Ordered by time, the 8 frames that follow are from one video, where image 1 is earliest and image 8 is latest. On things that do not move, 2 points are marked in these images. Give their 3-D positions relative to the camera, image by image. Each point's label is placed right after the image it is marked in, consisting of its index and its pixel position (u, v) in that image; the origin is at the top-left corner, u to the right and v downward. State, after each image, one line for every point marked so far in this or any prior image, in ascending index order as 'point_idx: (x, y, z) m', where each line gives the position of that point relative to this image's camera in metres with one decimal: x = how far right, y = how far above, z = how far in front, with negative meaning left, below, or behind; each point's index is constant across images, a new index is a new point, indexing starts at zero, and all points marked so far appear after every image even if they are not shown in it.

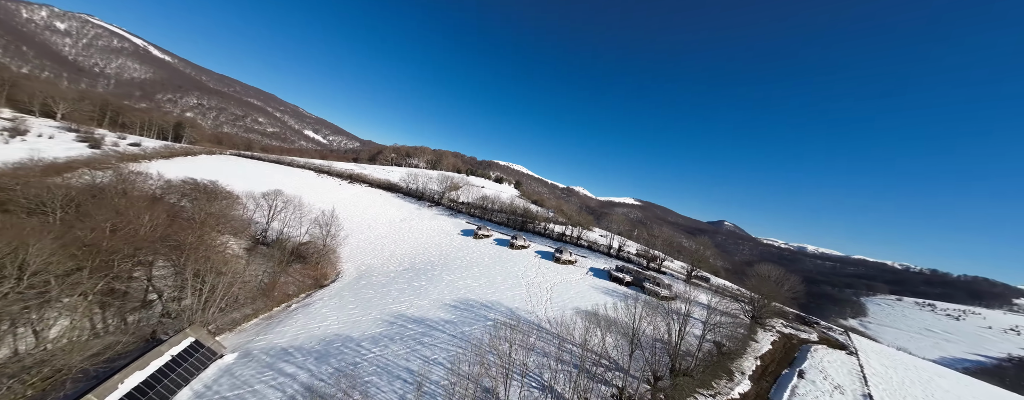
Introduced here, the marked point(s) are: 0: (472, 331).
0: (-2.6, -8.6, +17.4) m
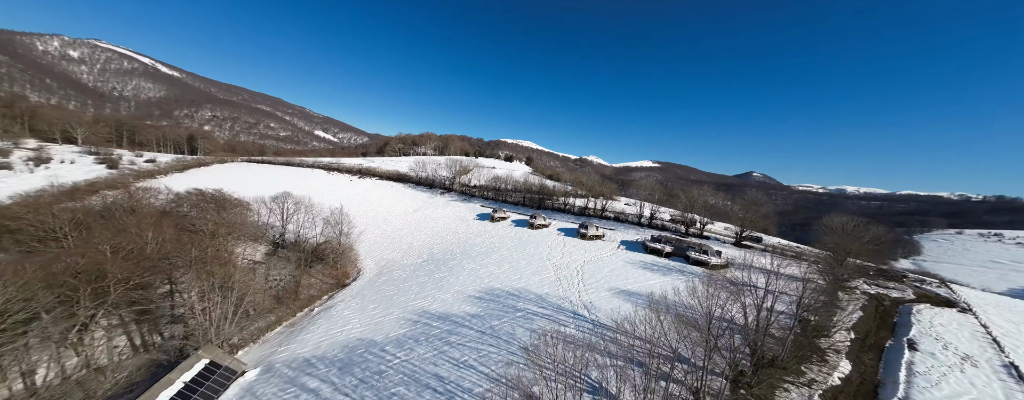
0: (-0.6, -7.5, +15.8) m
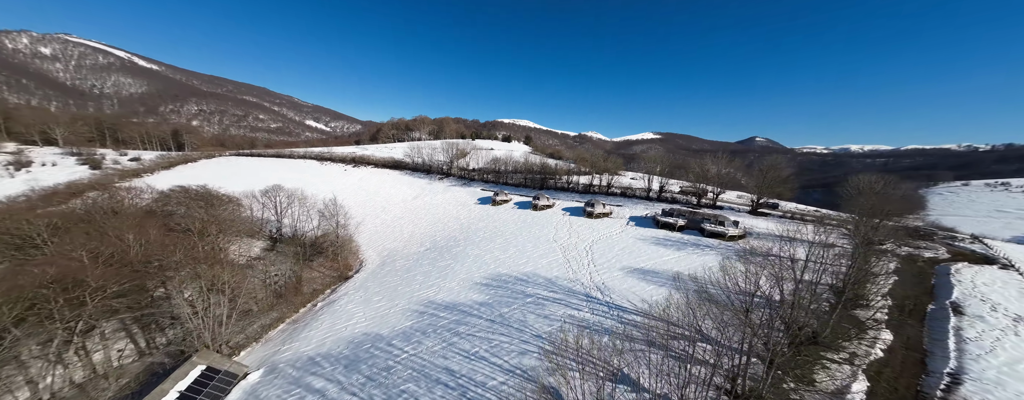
0: (0.0, -6.5, +15.1) m
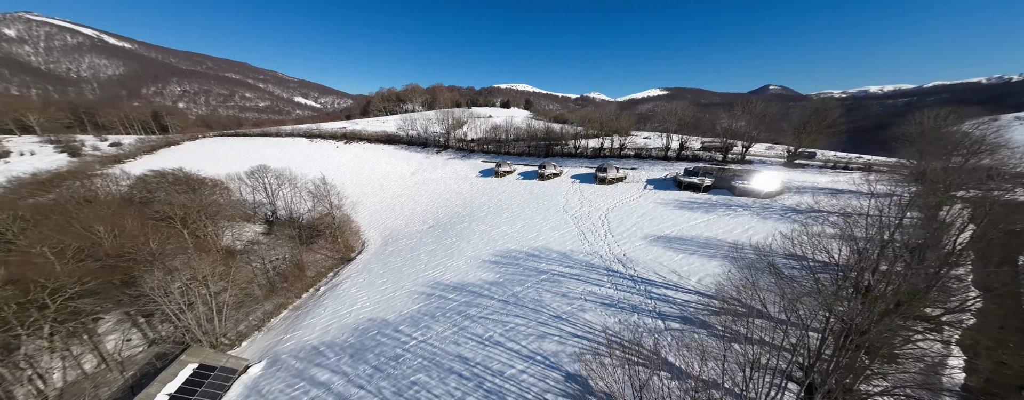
0: (+0.8, -4.9, +14.0) m
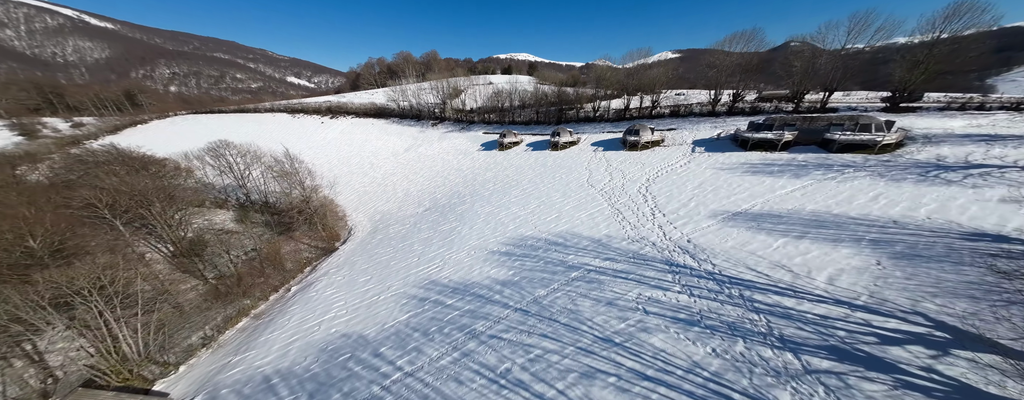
0: (+1.6, -3.7, +10.0) m
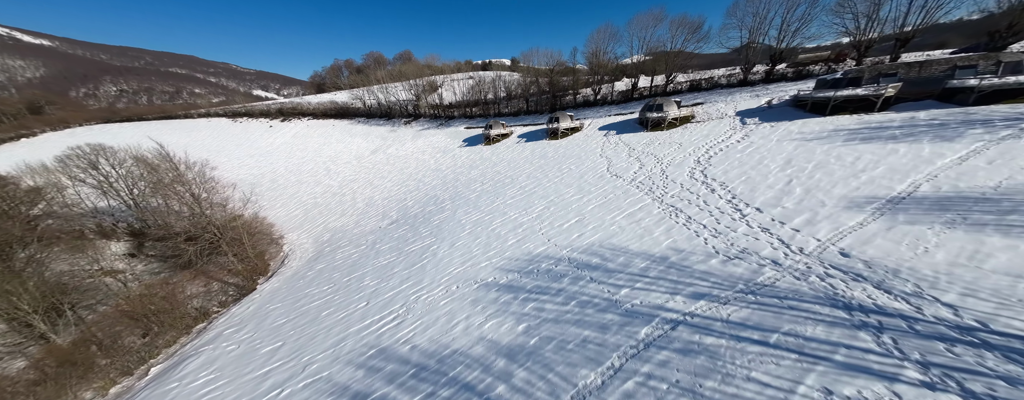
0: (+2.0, -3.5, +4.9) m
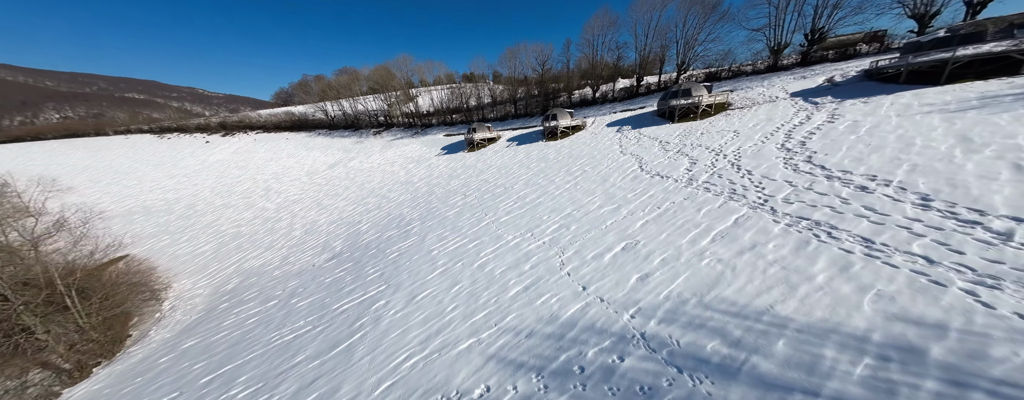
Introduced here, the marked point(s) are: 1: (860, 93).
0: (+2.4, -3.5, +0.5) m
1: (+12.5, +3.8, +9.4) m
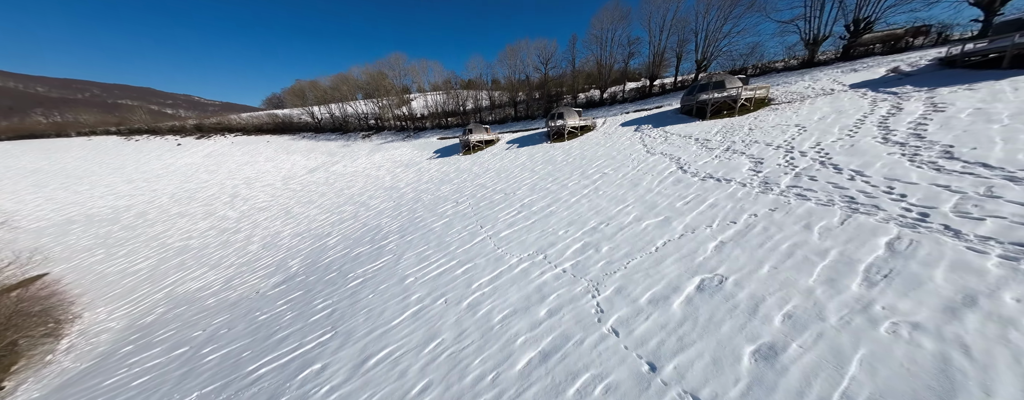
0: (+2.6, -3.4, -1.8) m
1: (+12.6, +3.4, +7.5) m
